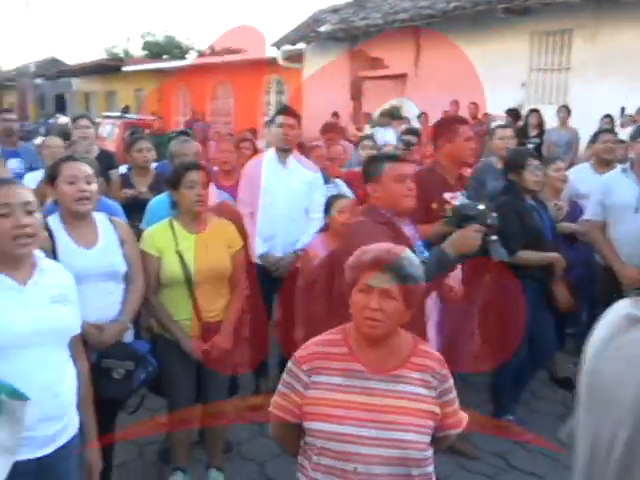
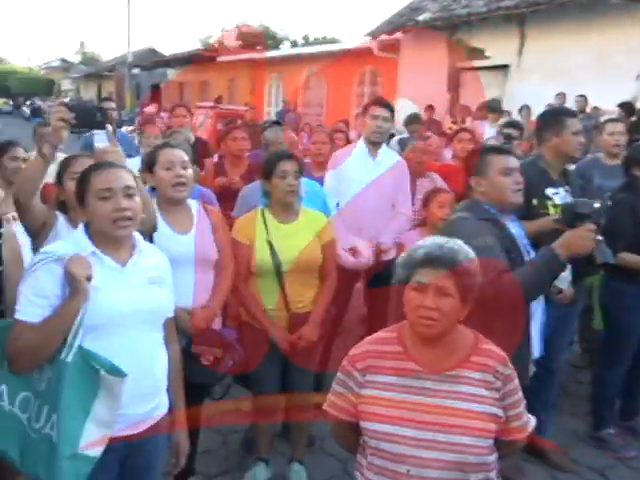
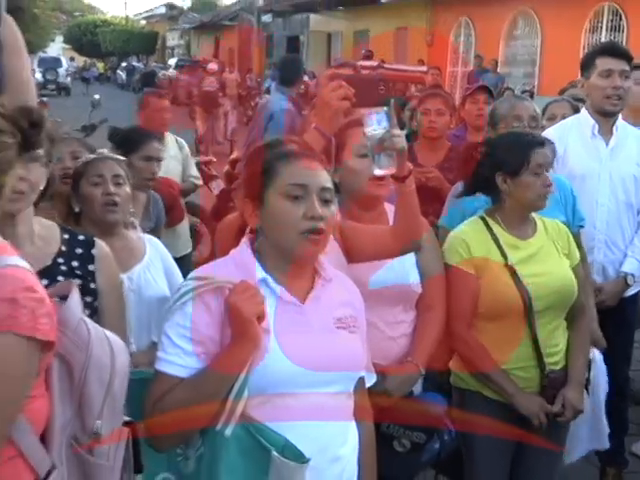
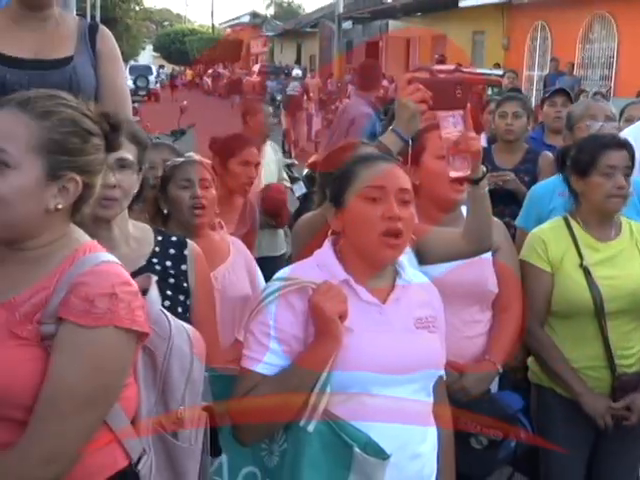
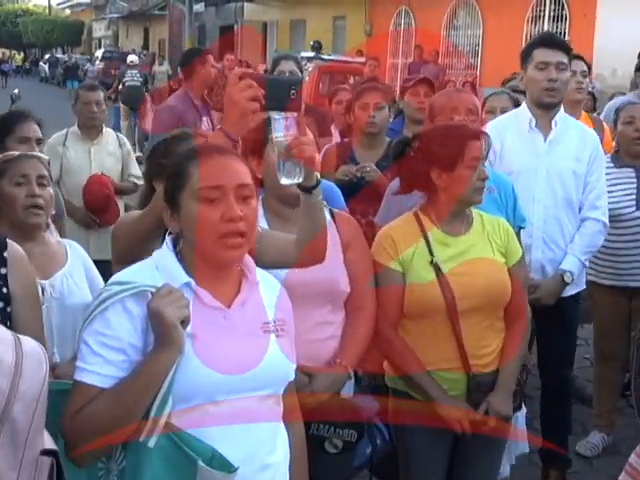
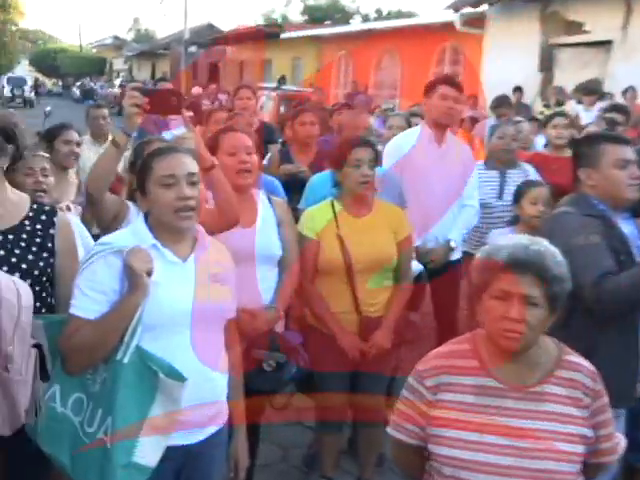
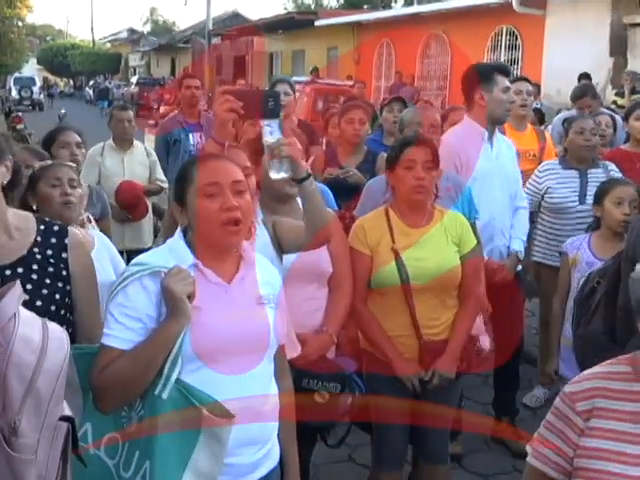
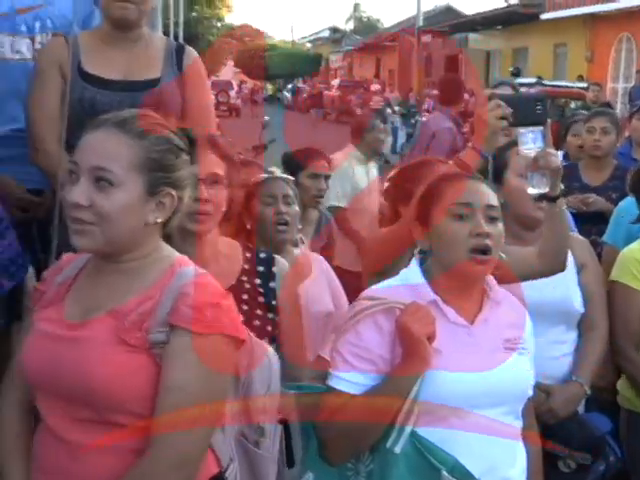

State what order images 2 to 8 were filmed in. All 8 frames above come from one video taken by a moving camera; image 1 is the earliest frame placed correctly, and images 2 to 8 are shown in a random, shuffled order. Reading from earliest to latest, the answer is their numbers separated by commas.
2, 6, 7, 5, 3, 4, 8
